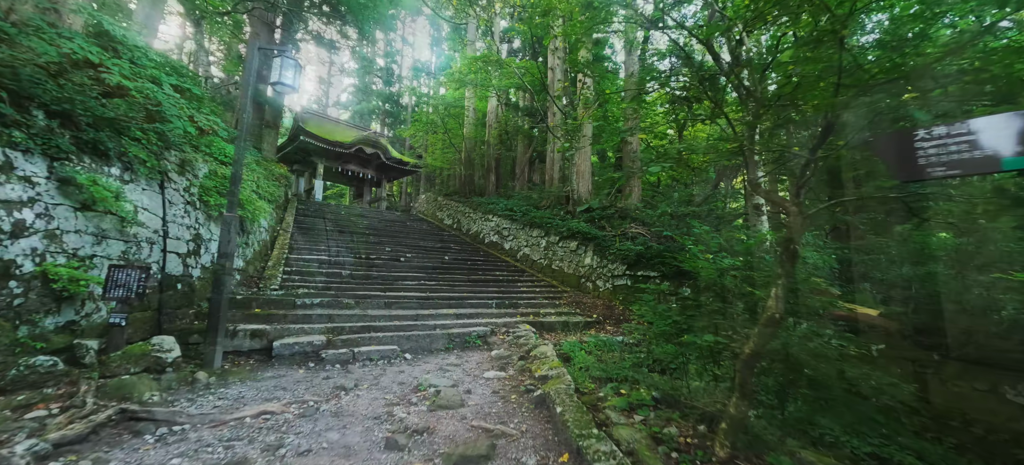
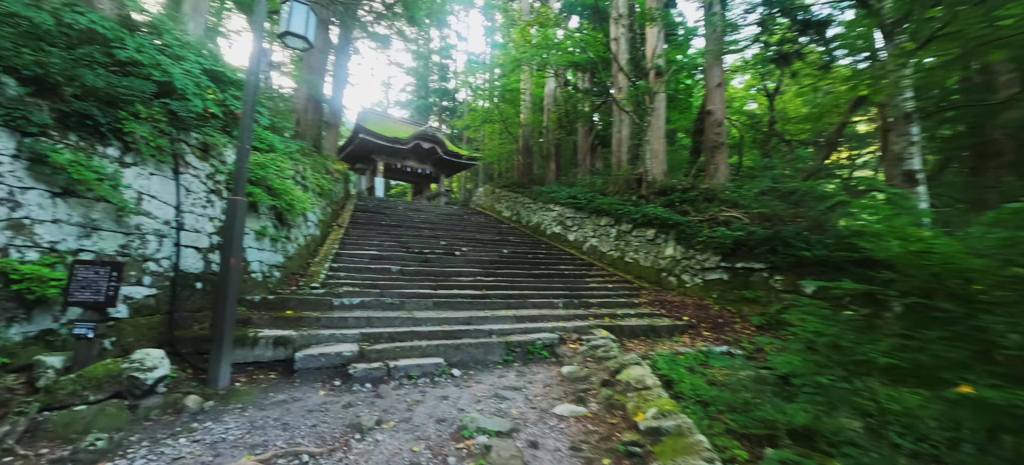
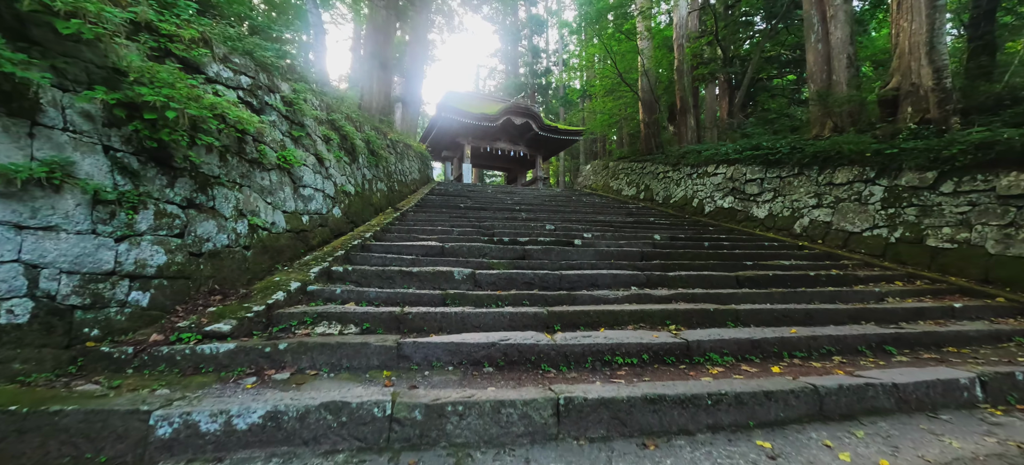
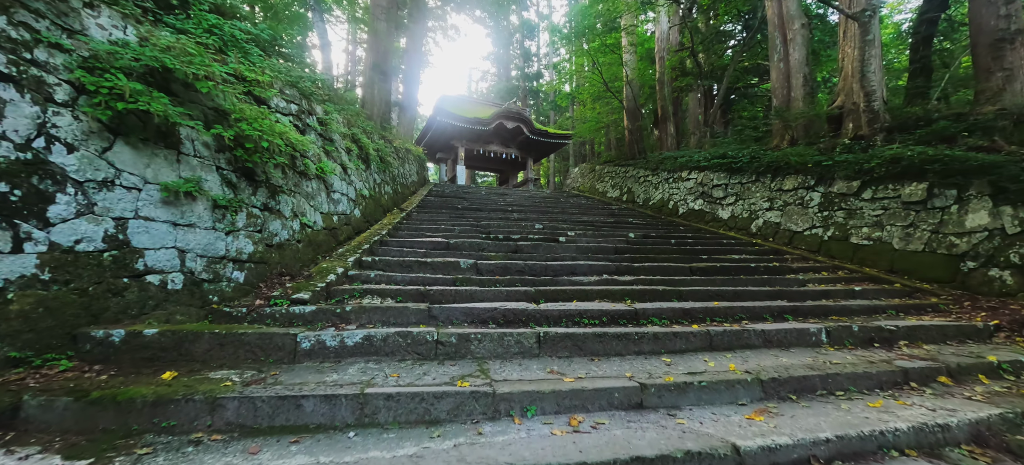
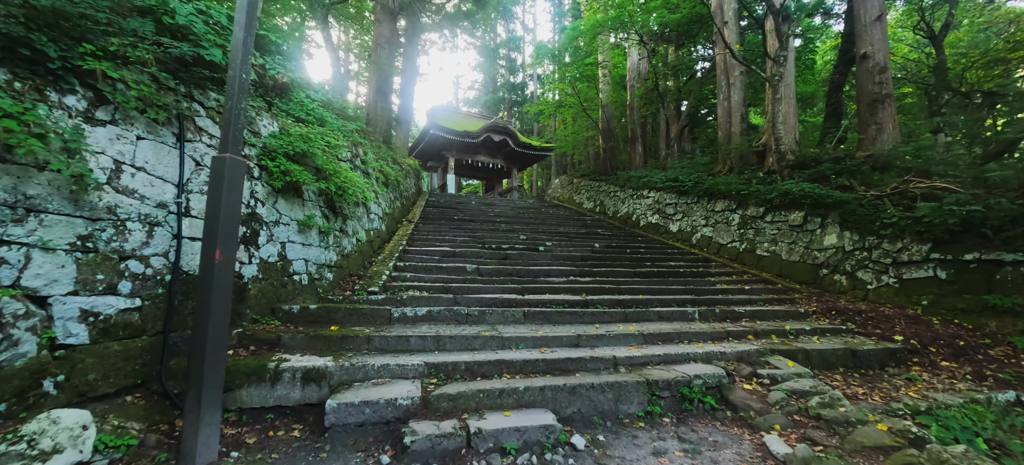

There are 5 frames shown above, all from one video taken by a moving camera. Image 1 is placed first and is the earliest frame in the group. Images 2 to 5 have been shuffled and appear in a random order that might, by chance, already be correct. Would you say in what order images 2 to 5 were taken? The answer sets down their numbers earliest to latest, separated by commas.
2, 5, 4, 3
